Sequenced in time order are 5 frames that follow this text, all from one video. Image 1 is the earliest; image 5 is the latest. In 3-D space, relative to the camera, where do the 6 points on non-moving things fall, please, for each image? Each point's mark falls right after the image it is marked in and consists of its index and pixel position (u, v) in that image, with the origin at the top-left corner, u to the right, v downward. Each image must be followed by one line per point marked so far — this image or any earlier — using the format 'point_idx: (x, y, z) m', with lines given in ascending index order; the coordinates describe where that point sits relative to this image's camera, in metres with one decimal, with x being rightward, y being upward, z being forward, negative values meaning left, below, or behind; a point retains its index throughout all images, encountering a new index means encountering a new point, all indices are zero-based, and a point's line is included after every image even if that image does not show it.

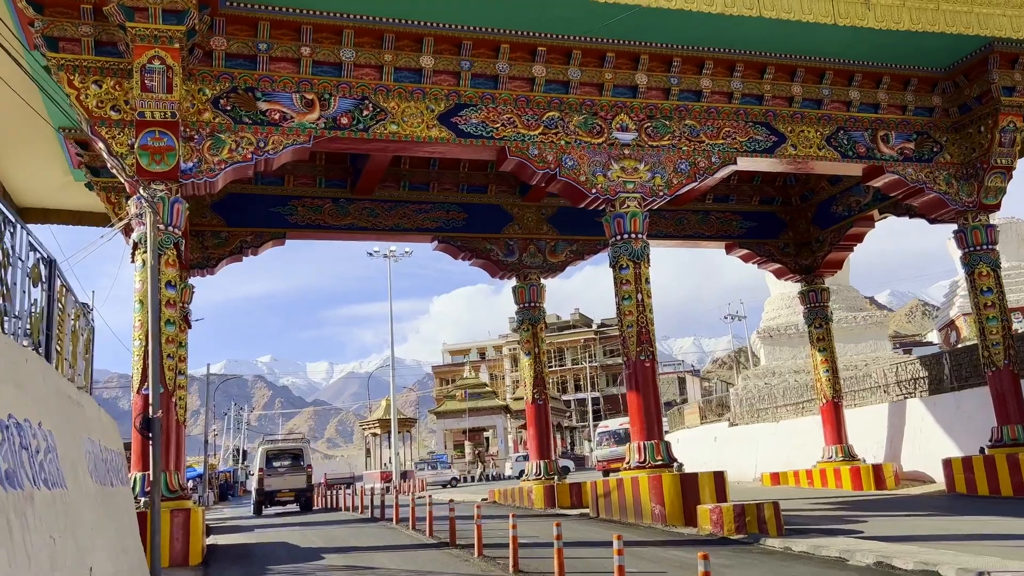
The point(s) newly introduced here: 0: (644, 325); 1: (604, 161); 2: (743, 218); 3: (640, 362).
0: (+1.7, -0.5, +11.1) m
1: (+1.2, +1.6, +11.4) m
2: (+4.4, +1.3, +16.6) m
3: (+1.6, -0.9, +11.0) m
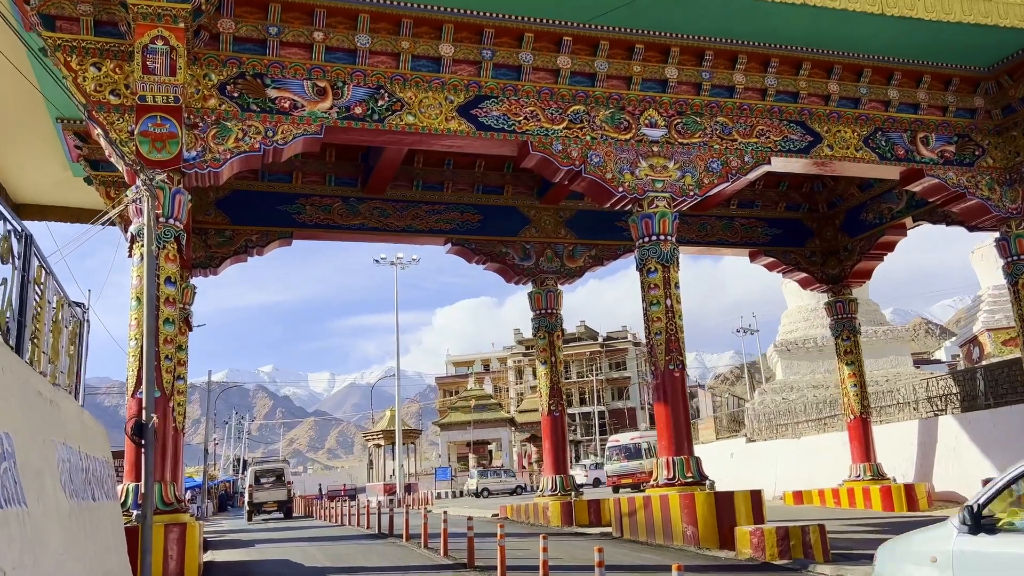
0: (+1.9, -0.5, +10.4) m
1: (+1.5, +1.6, +10.8) m
2: (+4.7, +1.1, +16.0) m
3: (+1.8, -1.0, +10.3) m
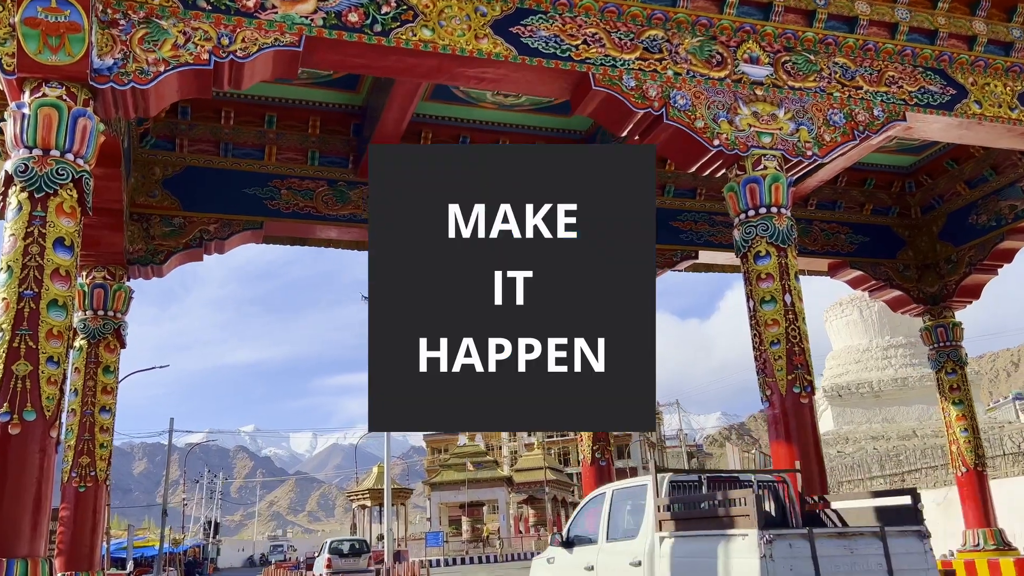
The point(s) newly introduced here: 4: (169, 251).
0: (+2.4, -0.4, +7.4) m
1: (+1.9, +1.6, +7.9) m
2: (+5.0, +0.8, +13.0) m
3: (+2.3, -0.9, +7.2) m
4: (-3.9, +0.4, +10.0) m
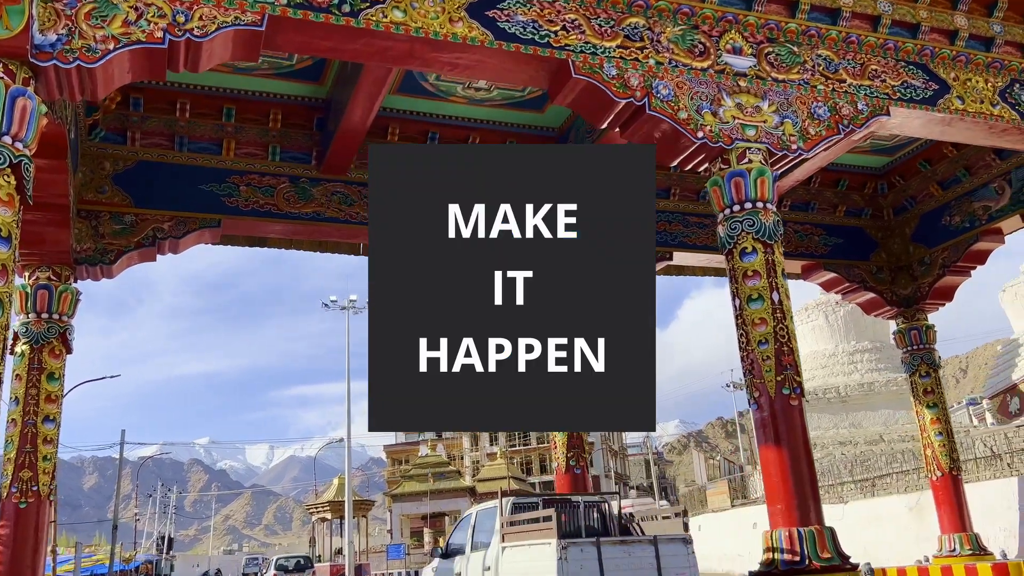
0: (+2.2, -0.4, +7.1) m
1: (+1.7, +1.7, +7.6) m
2: (+4.6, +0.8, +12.9) m
3: (+2.1, -0.9, +6.9) m
4: (-4.2, +0.4, +9.4) m
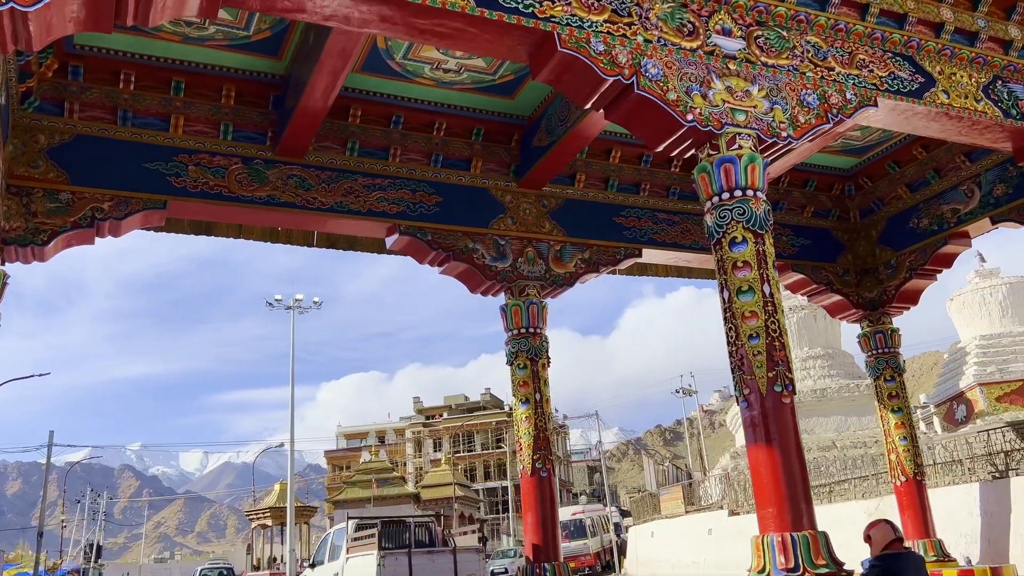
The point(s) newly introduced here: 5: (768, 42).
0: (+2.0, -0.4, +6.7) m
1: (+1.5, +1.7, +7.2) m
2: (+4.0, +0.8, +12.7) m
3: (+1.9, -0.8, +6.5) m
4: (-4.5, +0.6, +8.6) m
5: (+2.2, +2.1, +7.6) m
